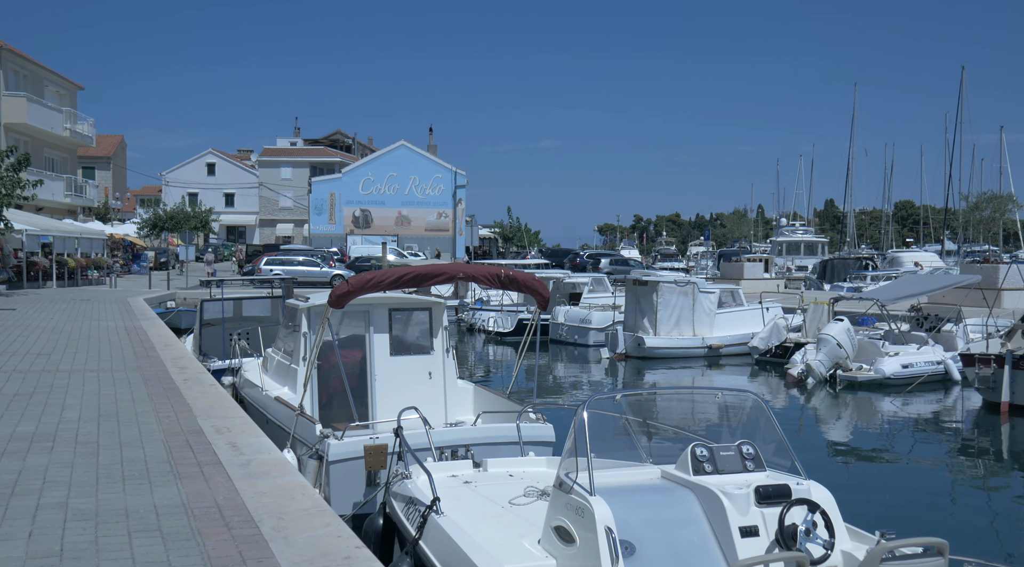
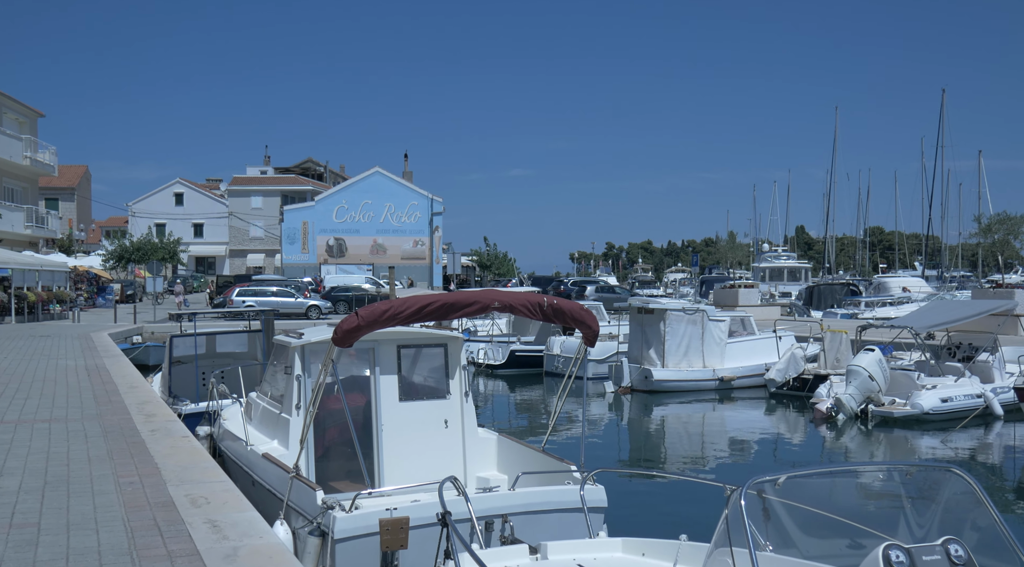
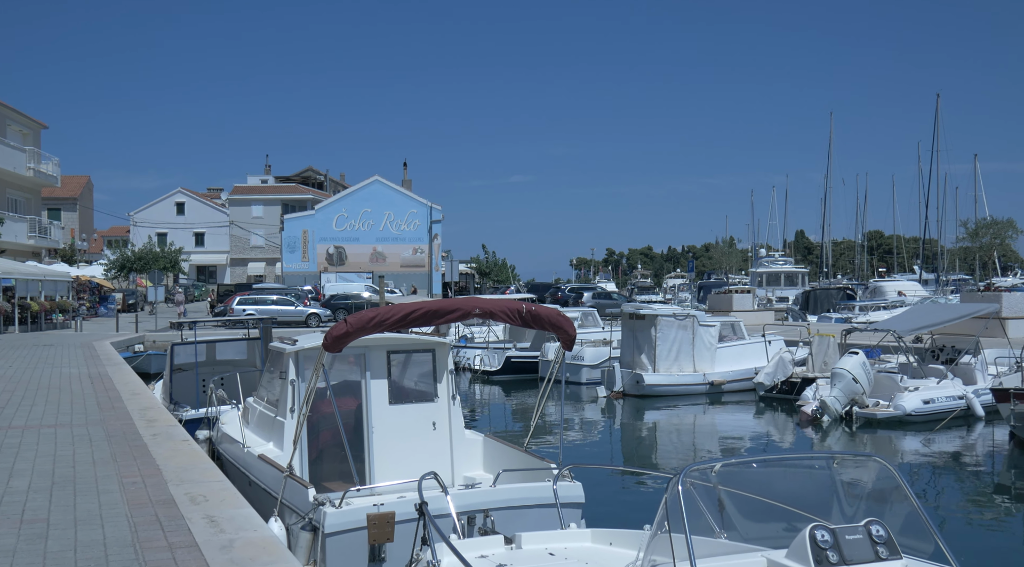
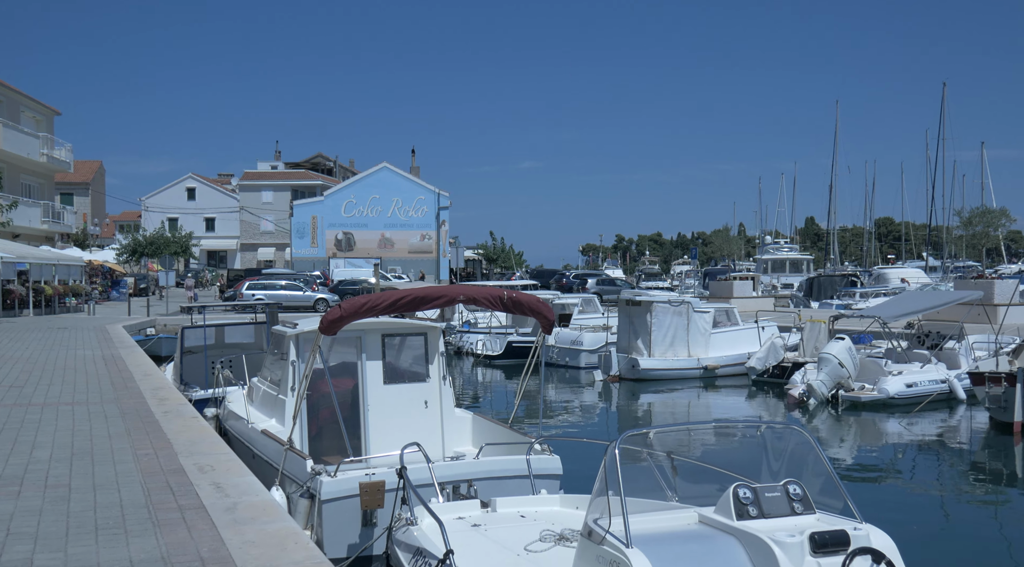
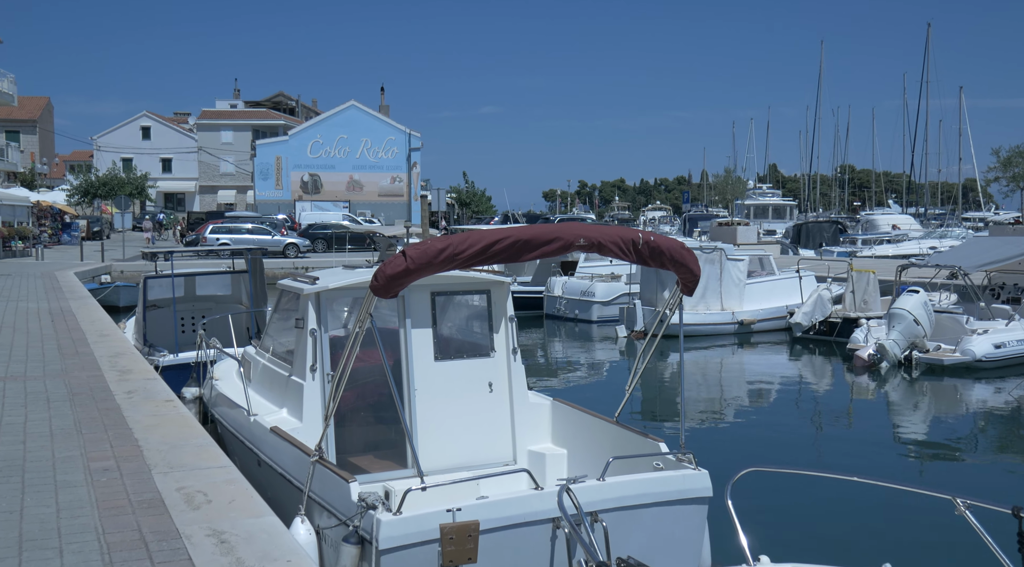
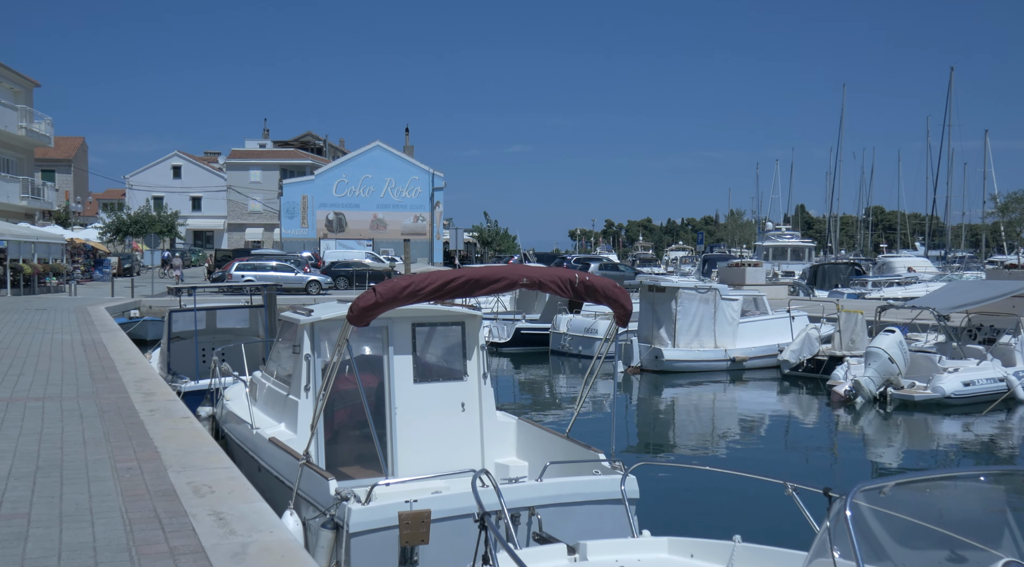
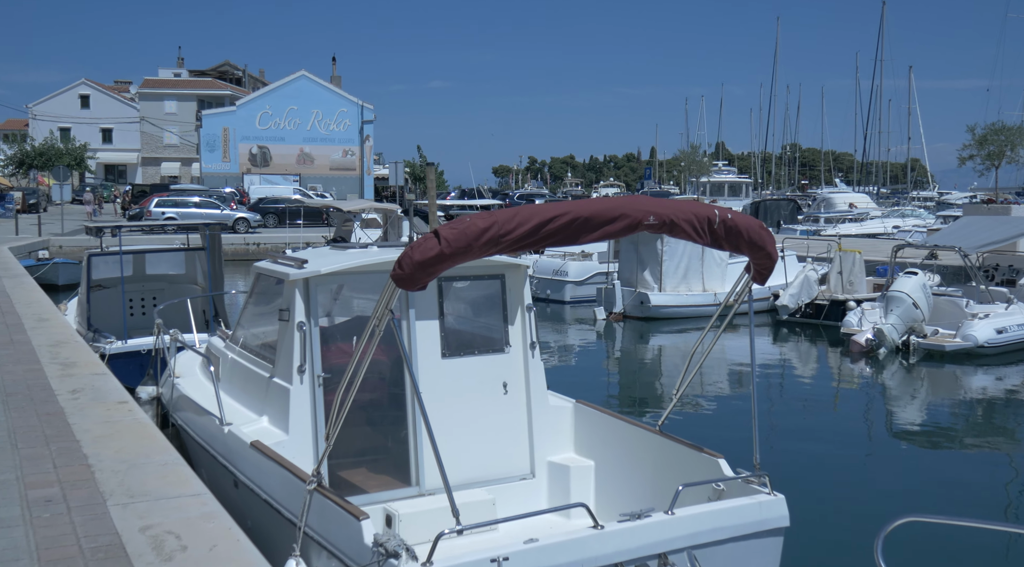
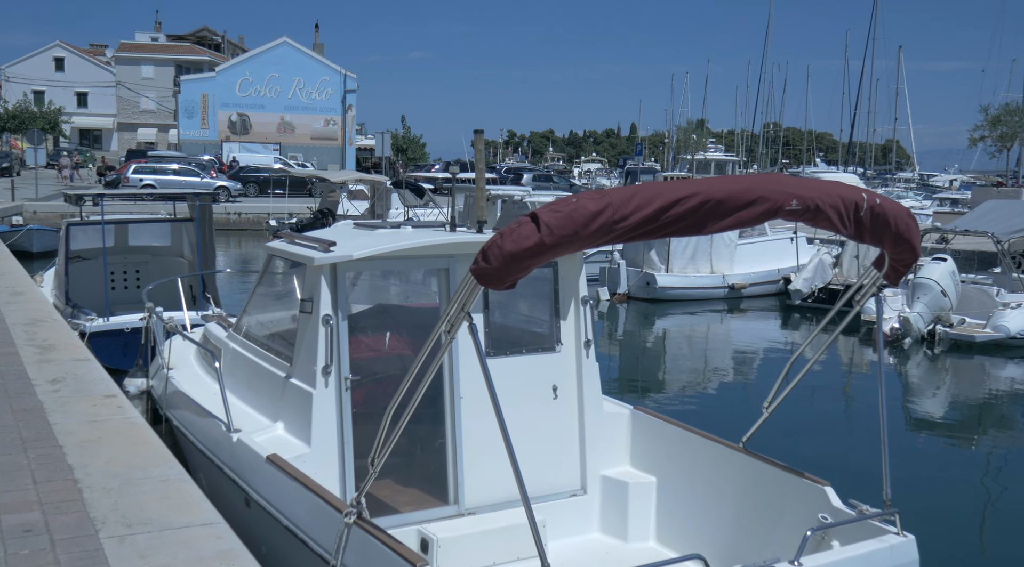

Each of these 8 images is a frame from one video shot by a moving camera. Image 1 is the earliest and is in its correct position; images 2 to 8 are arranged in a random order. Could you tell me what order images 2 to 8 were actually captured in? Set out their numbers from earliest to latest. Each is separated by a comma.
4, 3, 2, 6, 5, 7, 8
